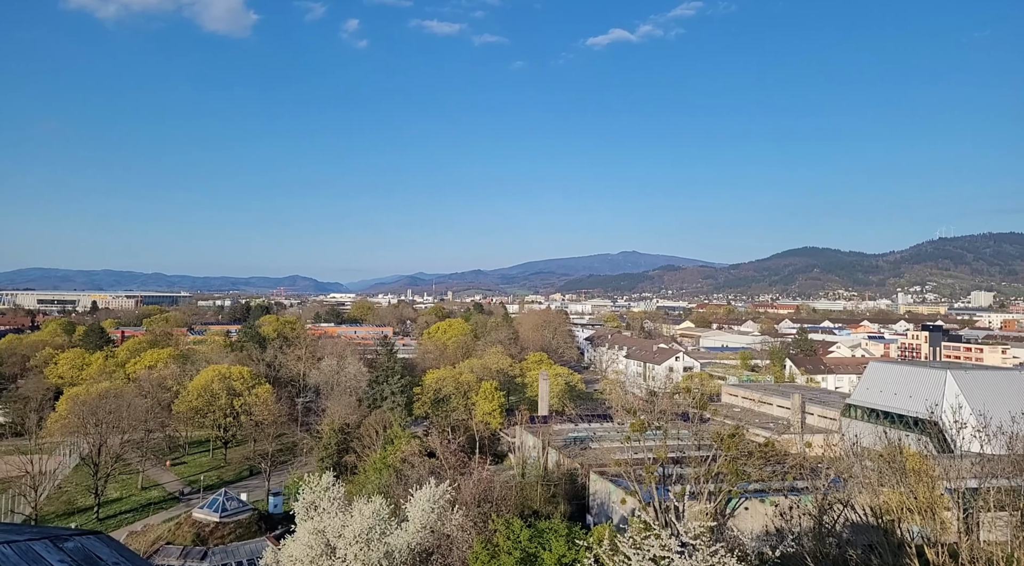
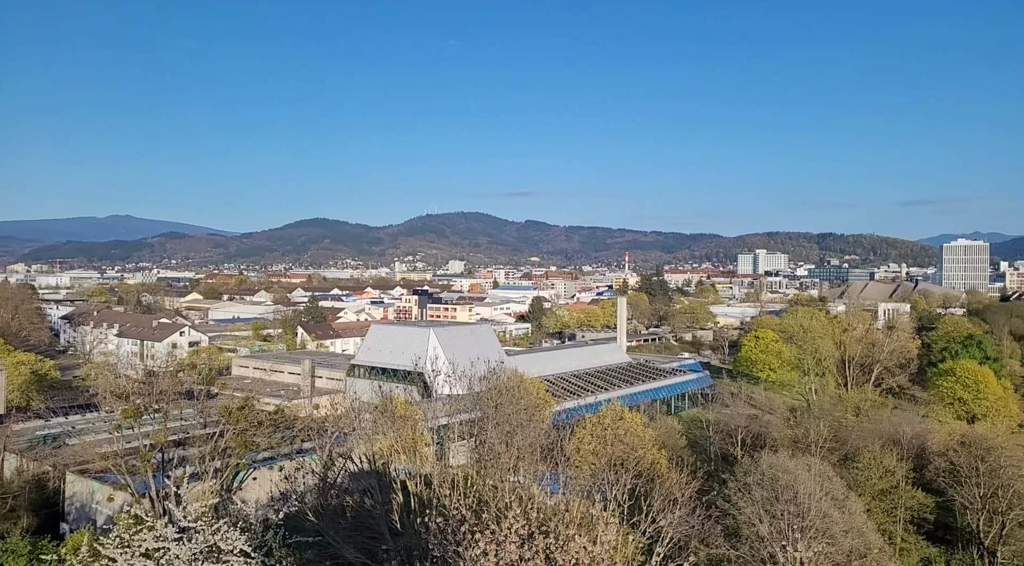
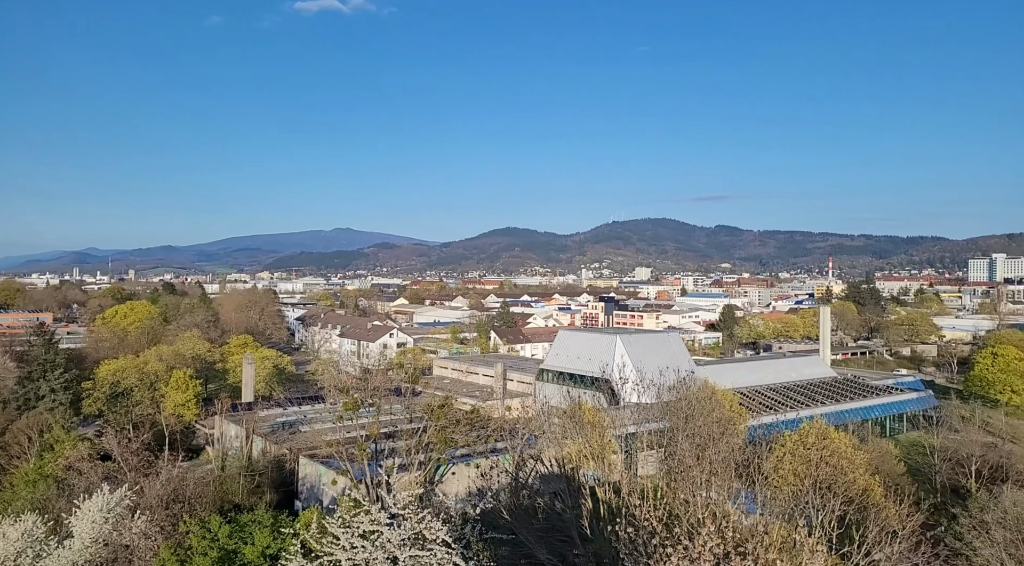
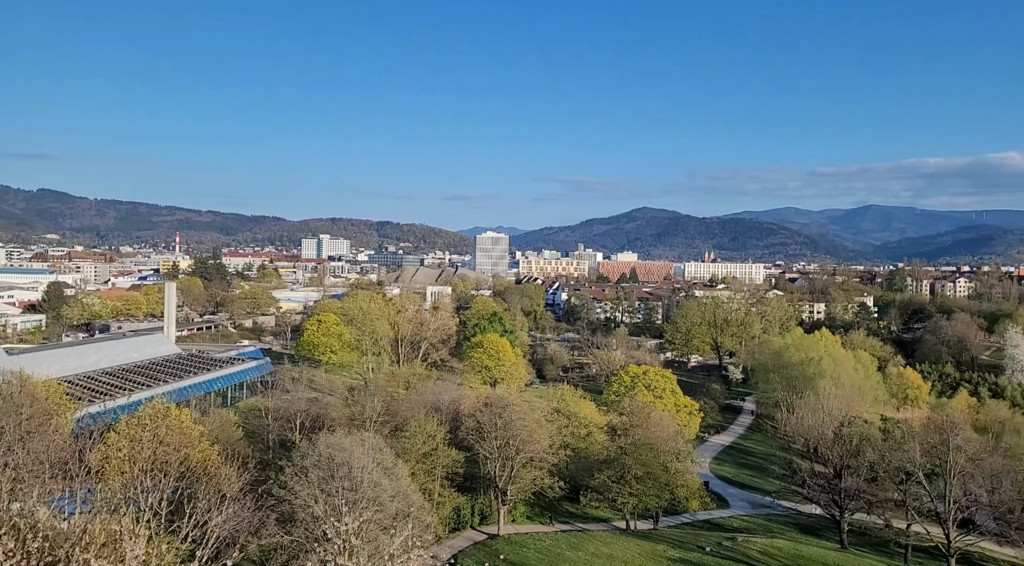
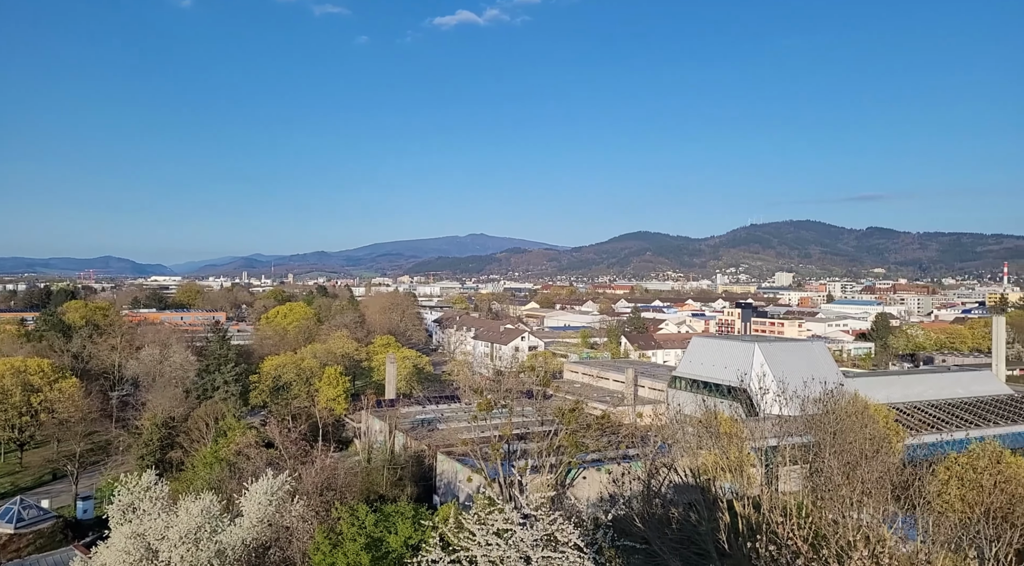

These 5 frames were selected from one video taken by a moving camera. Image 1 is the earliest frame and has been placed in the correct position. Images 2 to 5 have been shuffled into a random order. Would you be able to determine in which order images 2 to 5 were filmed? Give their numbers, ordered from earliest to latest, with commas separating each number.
5, 3, 2, 4
